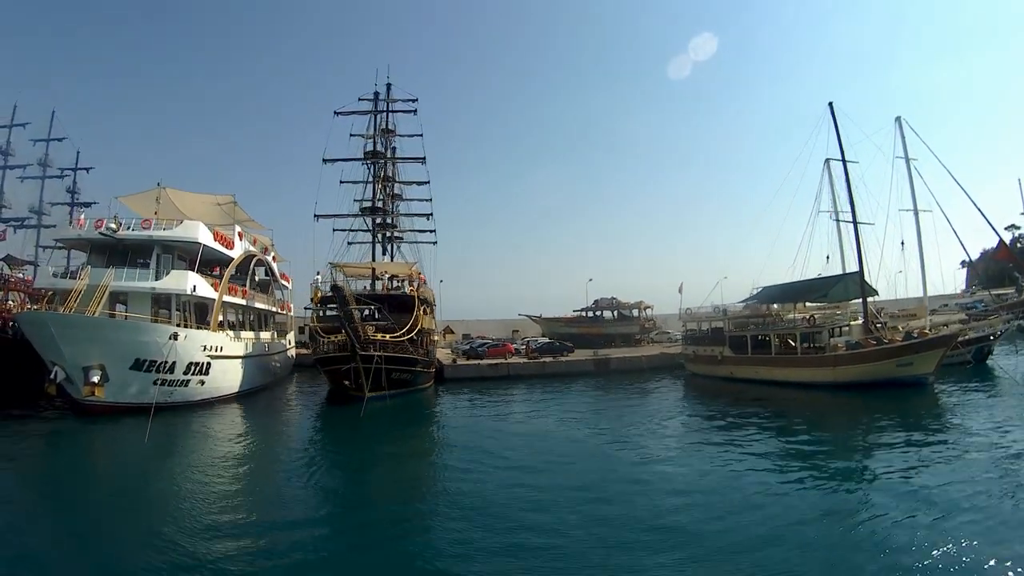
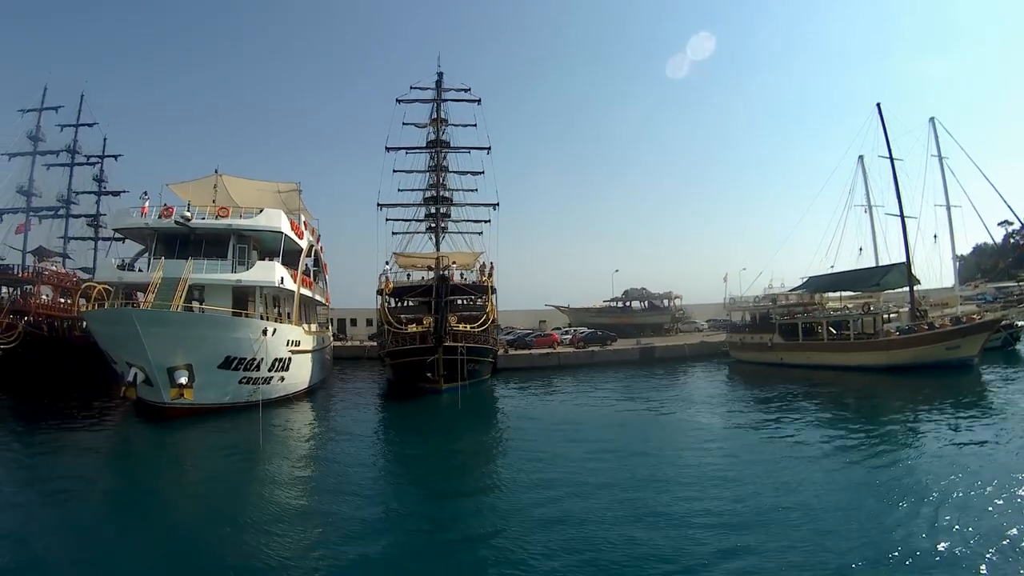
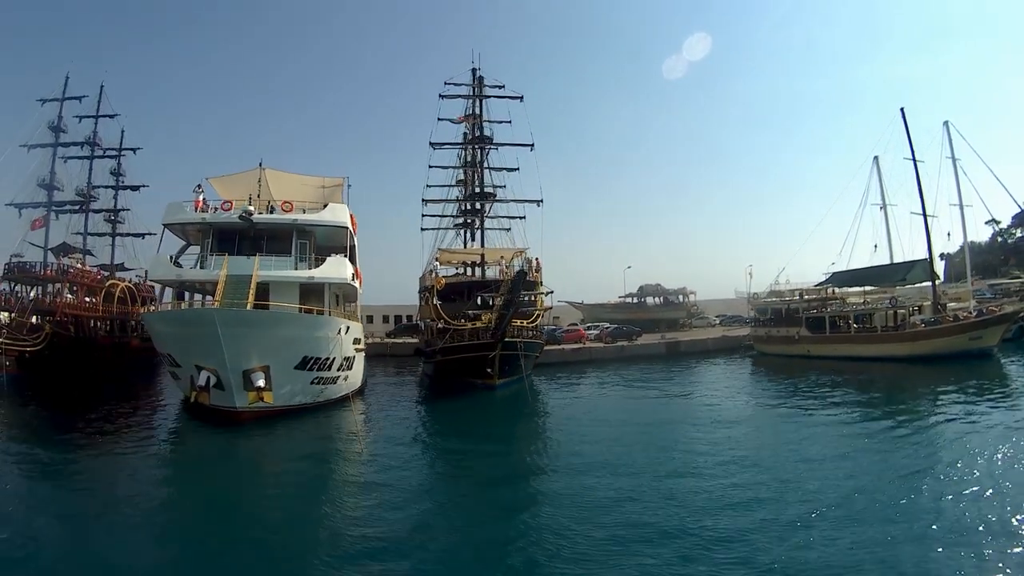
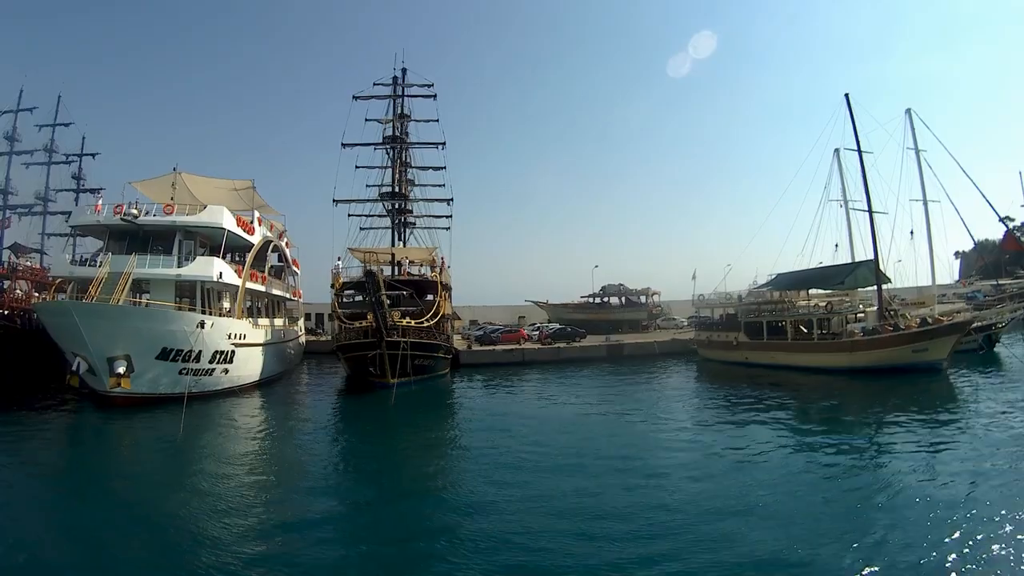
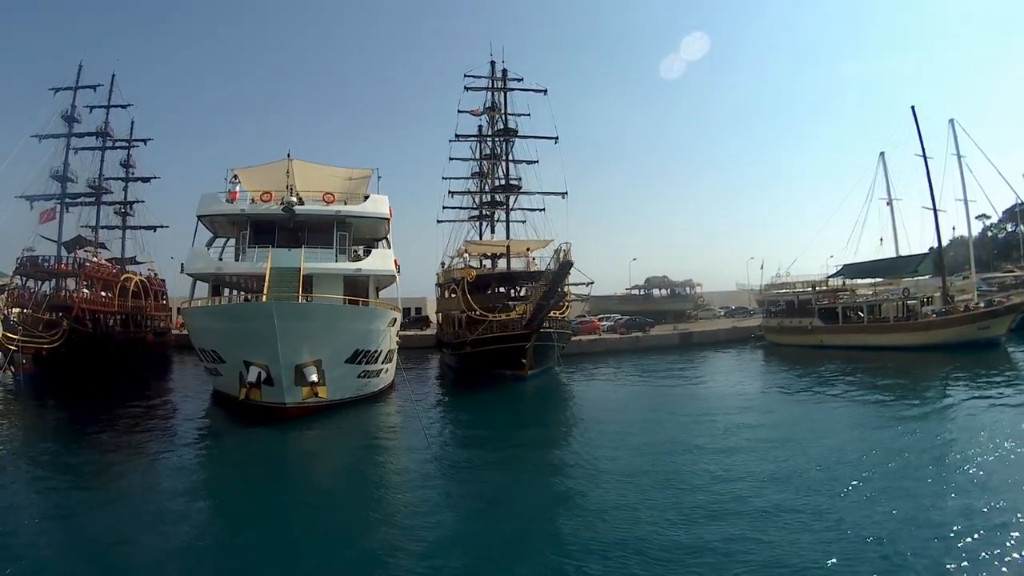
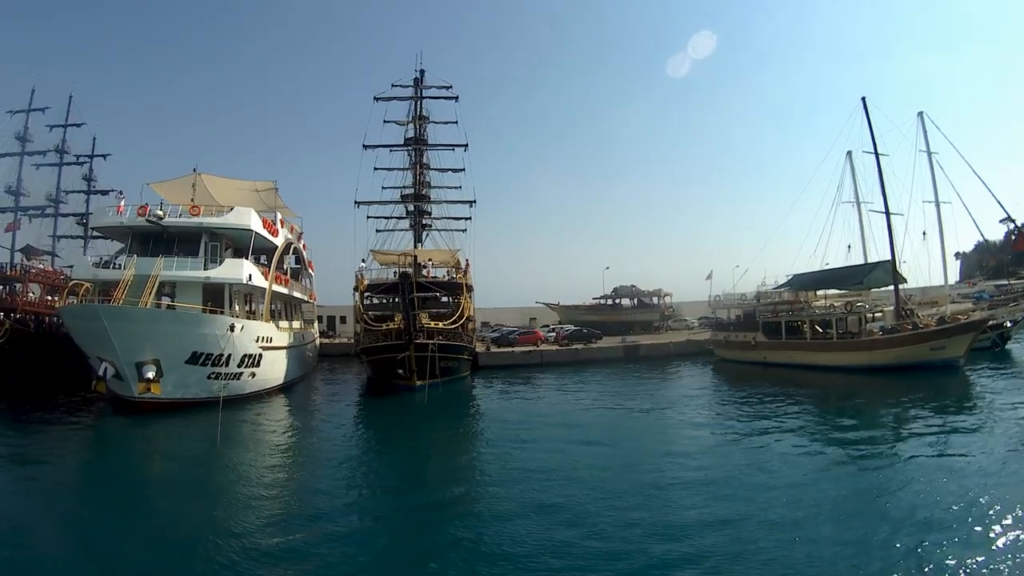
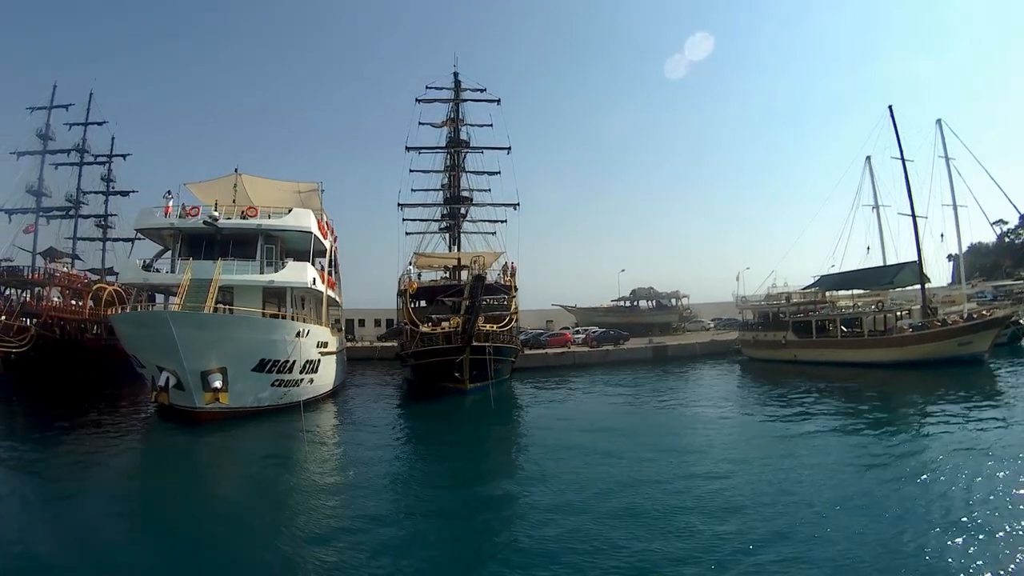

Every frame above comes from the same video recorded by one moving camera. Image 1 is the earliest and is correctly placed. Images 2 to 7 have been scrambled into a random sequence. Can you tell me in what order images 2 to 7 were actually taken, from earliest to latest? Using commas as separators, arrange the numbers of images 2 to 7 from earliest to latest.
4, 6, 2, 7, 3, 5
